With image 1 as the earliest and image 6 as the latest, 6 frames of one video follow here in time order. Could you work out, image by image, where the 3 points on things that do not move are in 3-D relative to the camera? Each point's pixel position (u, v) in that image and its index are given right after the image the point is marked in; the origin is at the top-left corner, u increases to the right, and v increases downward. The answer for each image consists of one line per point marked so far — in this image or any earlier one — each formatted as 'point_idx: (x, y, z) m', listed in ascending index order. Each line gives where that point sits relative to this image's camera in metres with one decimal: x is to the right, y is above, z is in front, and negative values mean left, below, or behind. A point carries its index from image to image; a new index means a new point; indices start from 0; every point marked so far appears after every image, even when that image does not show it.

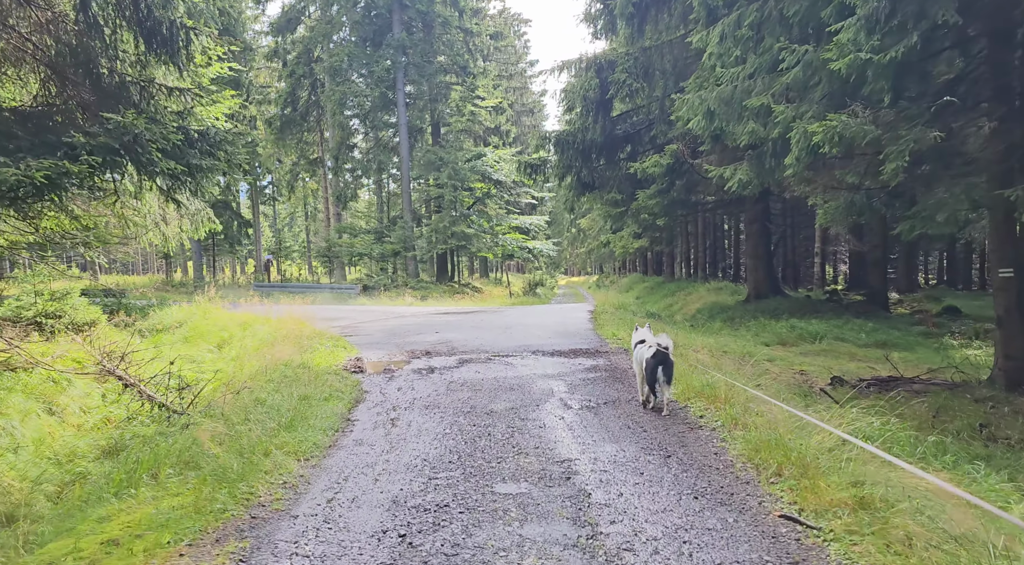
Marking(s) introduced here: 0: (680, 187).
0: (+4.1, +2.3, +18.0) m
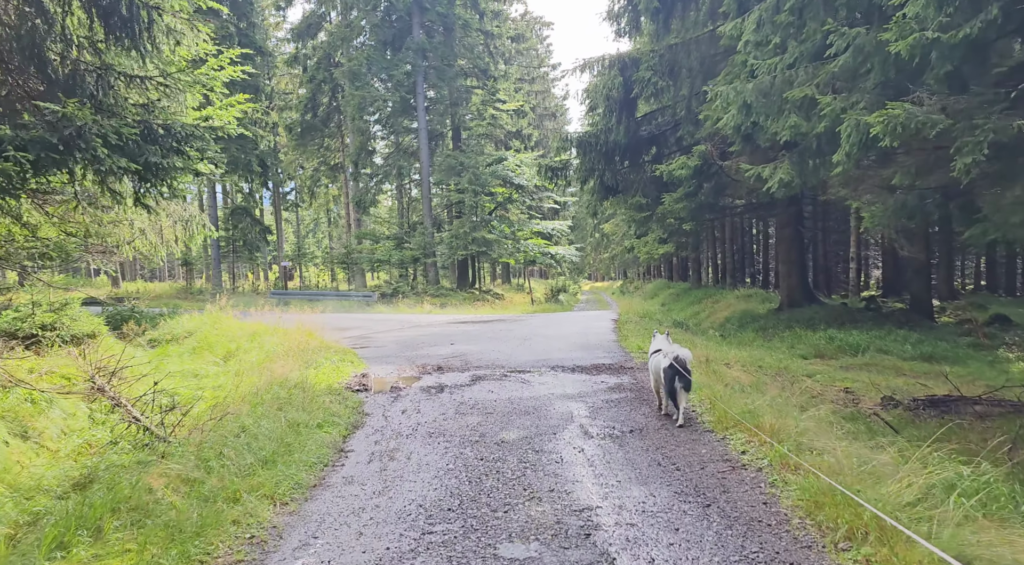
0: (+4.5, +2.1, +17.1) m
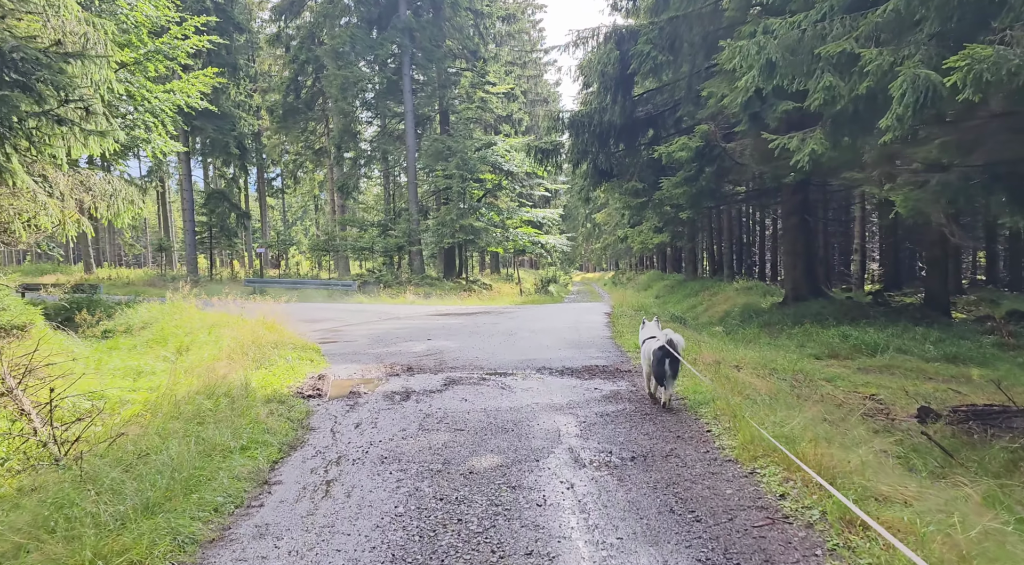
0: (+4.2, +2.3, +15.9) m
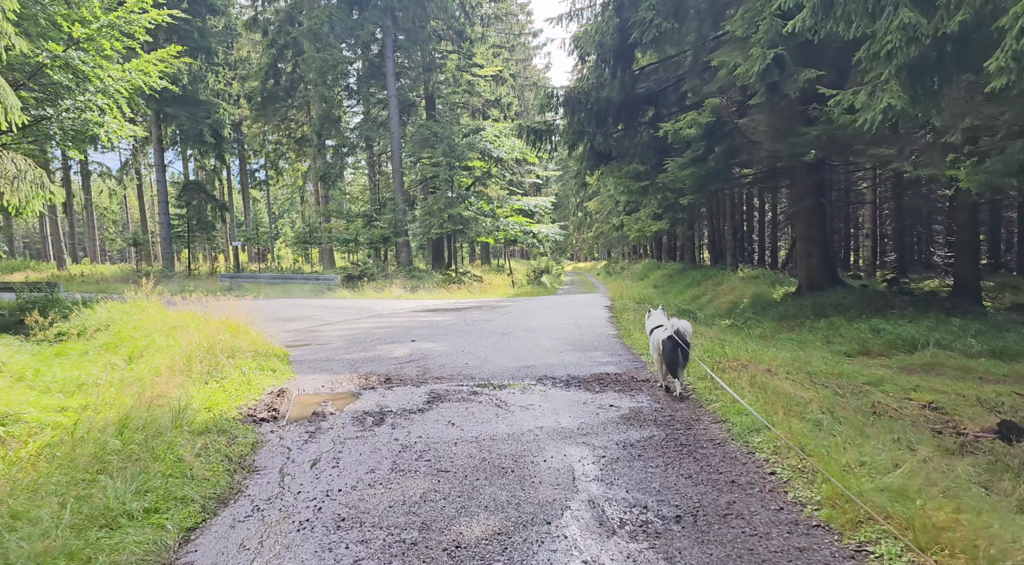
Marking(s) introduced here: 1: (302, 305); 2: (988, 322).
0: (+4.0, +2.5, +14.6) m
1: (-4.6, -0.5, +16.2) m
2: (+7.9, -0.7, +12.2) m
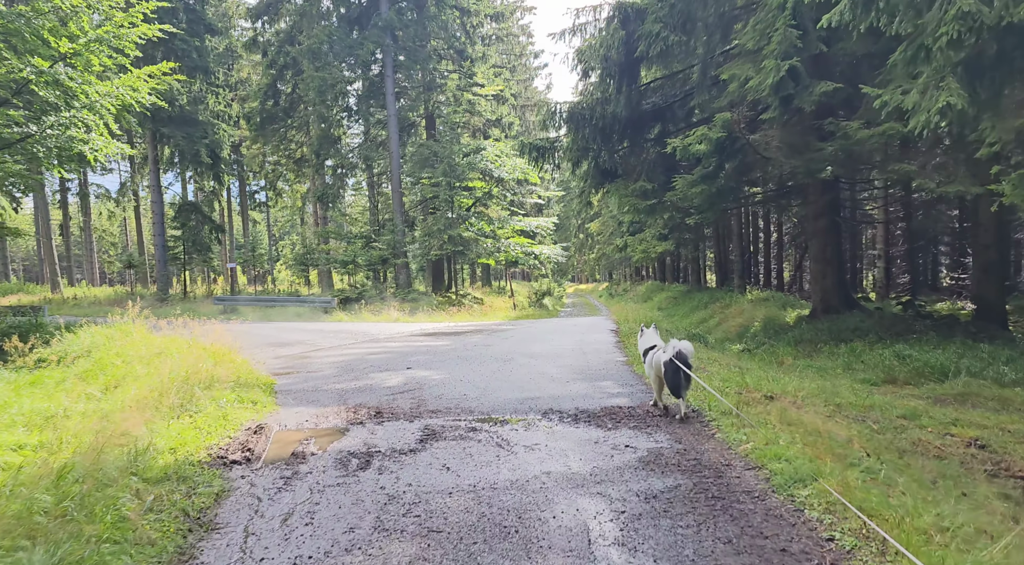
0: (+4.1, +2.1, +14.0) m
1: (-4.5, -1.0, +15.5) m
2: (+7.9, -1.0, +11.6) m
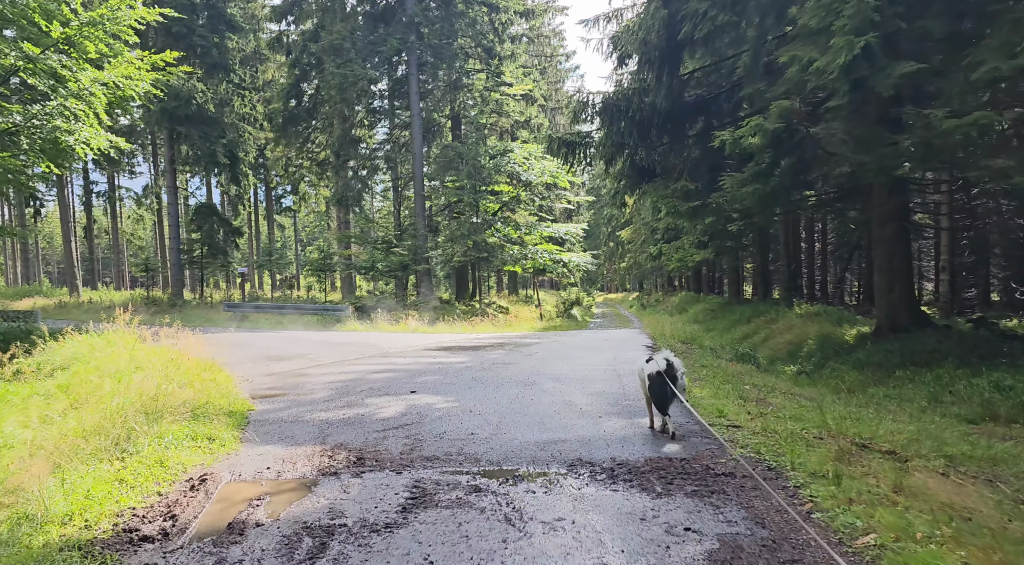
0: (+4.5, +1.8, +12.3) m
1: (-4.1, -1.1, +14.1) m
2: (+8.2, -1.2, +9.7) m
